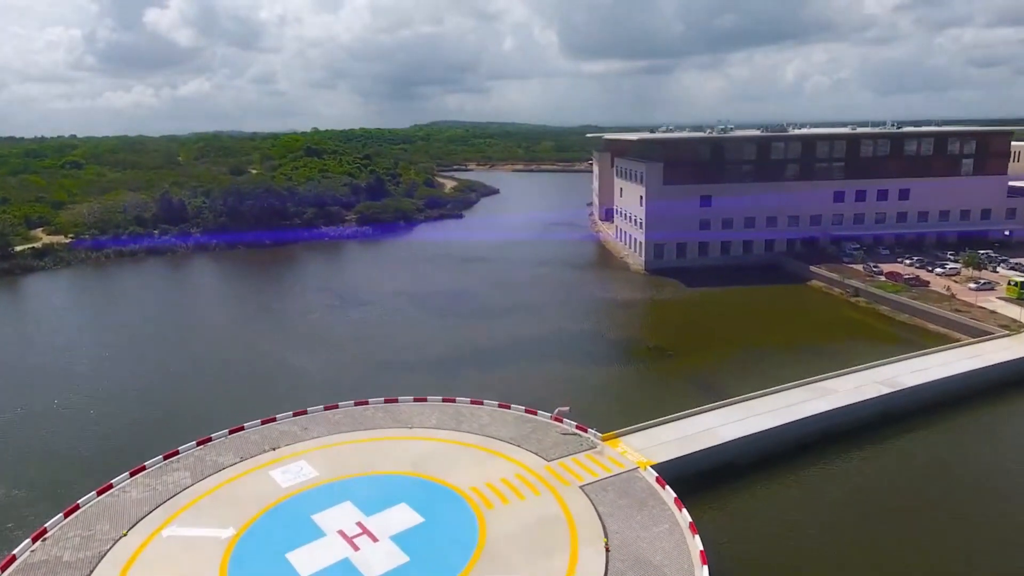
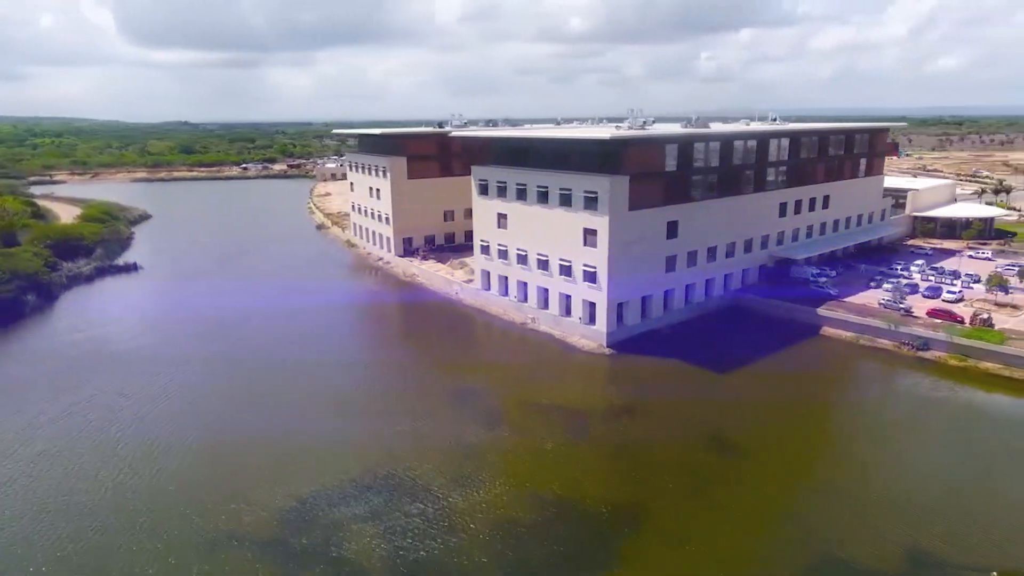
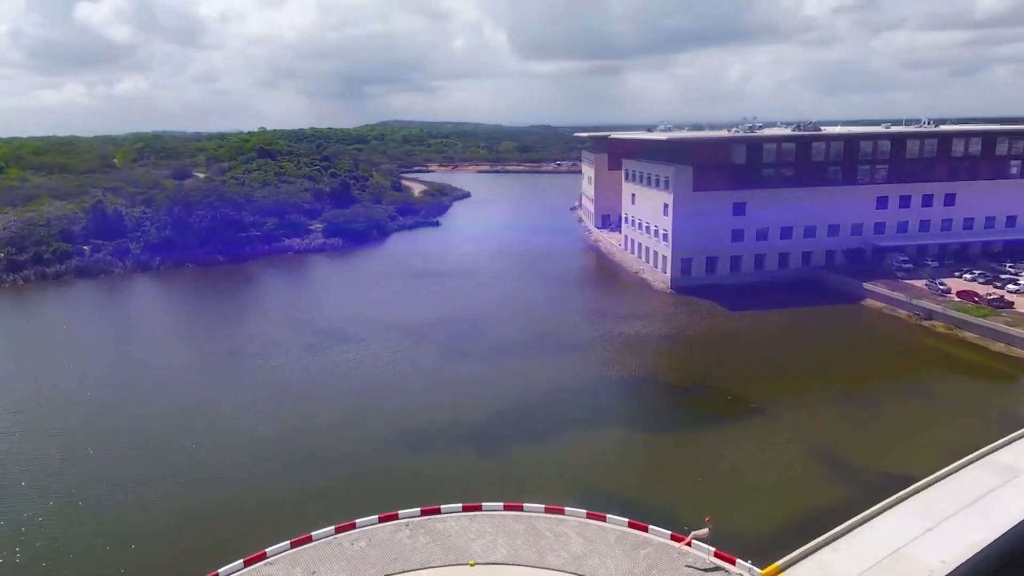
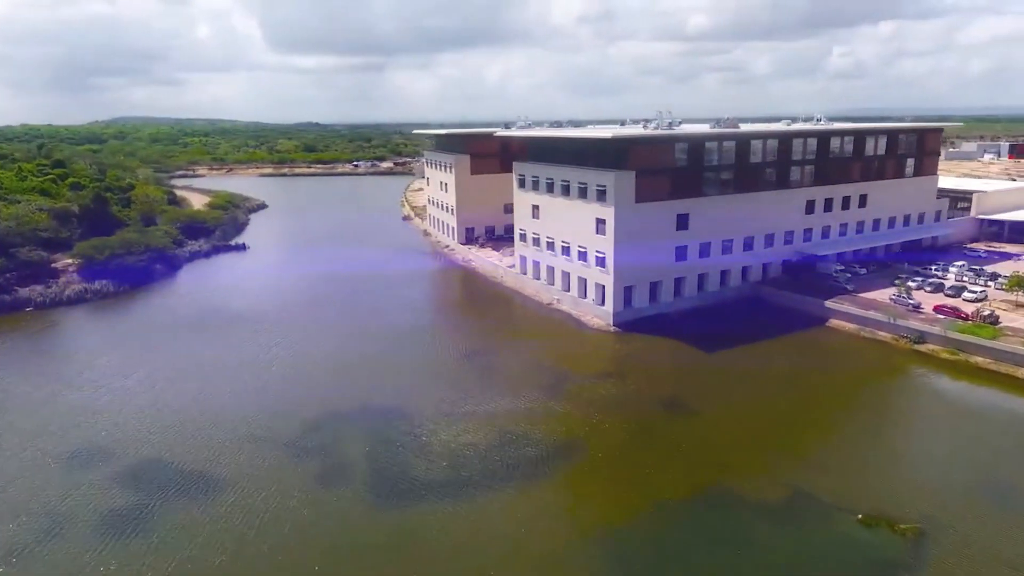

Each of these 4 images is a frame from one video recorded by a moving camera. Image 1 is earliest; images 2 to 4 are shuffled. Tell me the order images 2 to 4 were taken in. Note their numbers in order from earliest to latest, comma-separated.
3, 4, 2
